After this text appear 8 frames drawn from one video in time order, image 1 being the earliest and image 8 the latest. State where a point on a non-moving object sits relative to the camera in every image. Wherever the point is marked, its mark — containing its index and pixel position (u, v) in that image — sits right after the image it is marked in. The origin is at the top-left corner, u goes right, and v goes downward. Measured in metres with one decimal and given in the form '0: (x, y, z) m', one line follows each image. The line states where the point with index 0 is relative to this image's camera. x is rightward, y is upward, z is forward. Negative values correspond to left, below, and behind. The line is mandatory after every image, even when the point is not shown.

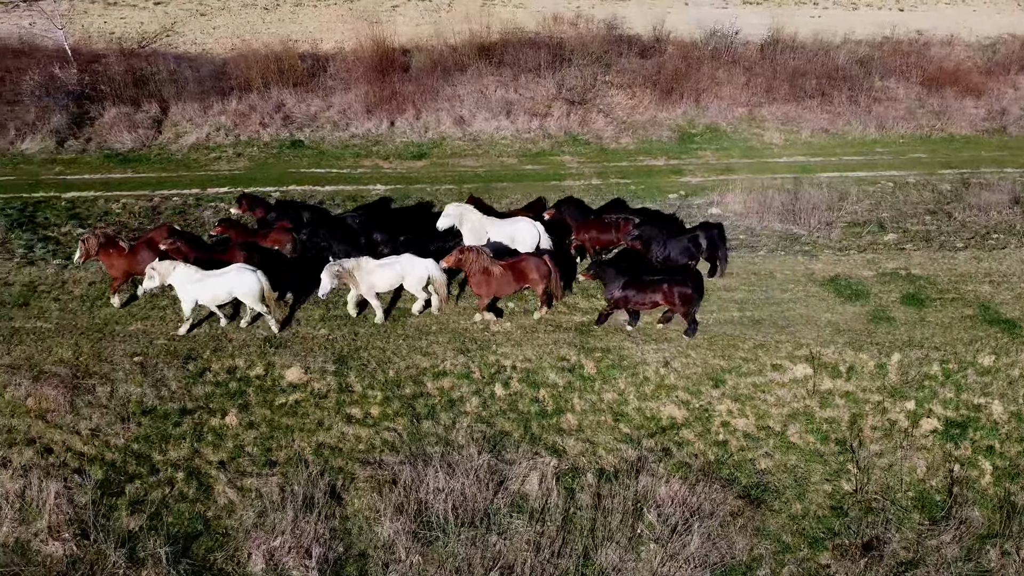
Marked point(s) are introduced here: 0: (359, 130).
0: (-1.9, +1.9, +14.2) m
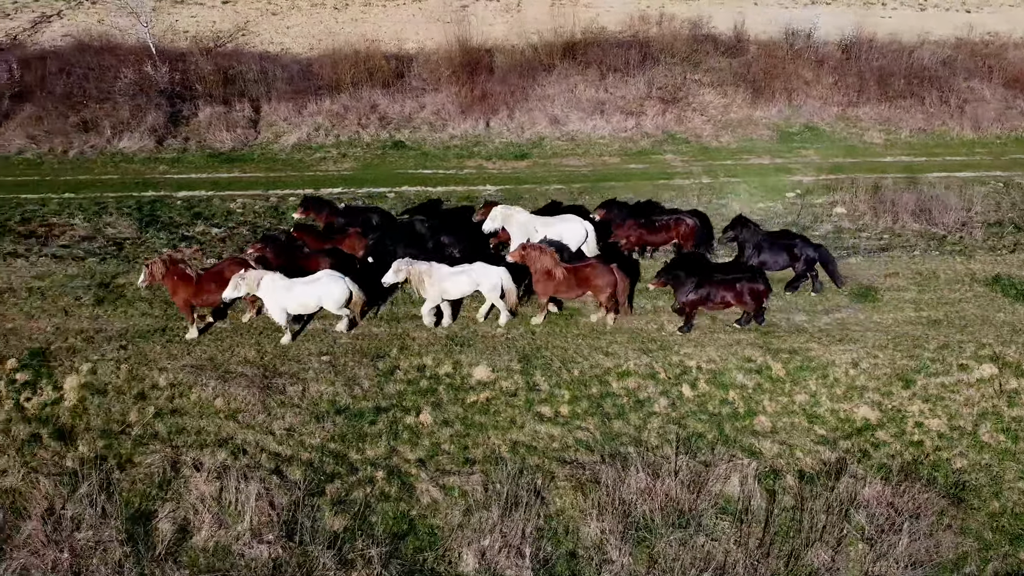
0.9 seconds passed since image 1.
0: (-0.7, +1.9, +14.1) m
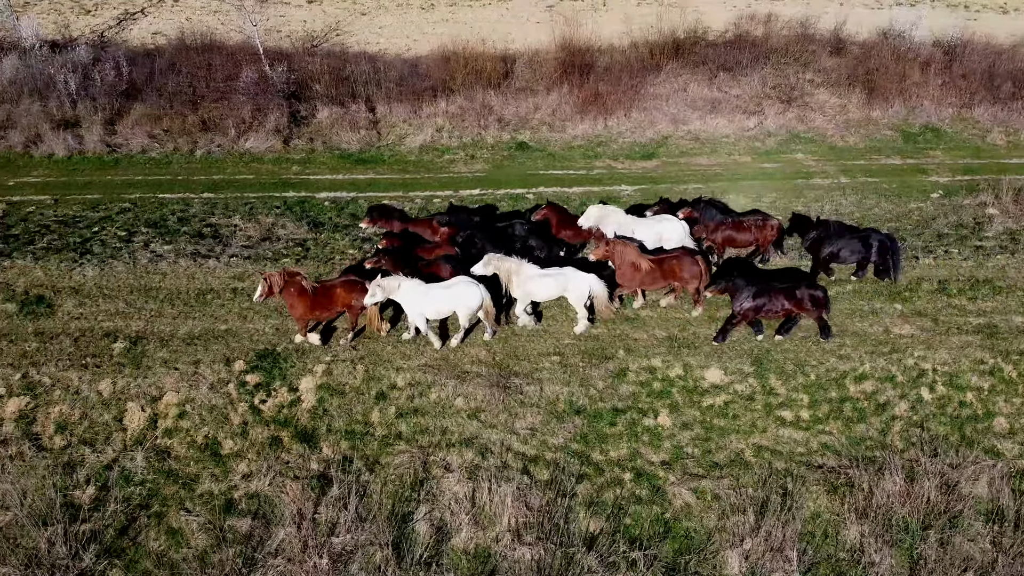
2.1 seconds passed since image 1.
0: (+0.8, +1.8, +14.0) m
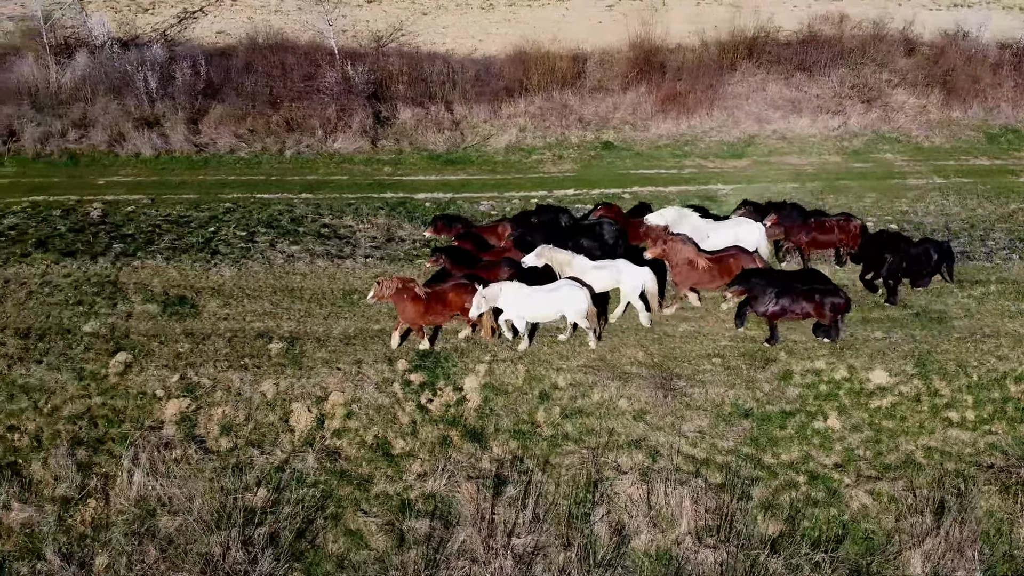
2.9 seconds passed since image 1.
0: (+1.7, +1.8, +14.0) m
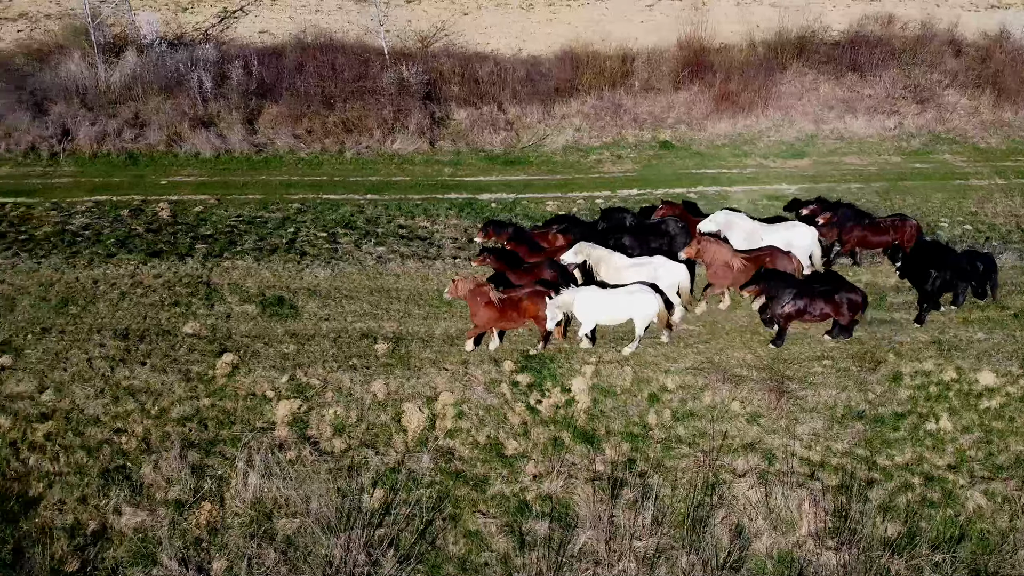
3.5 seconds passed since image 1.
0: (+2.4, +1.8, +14.0) m
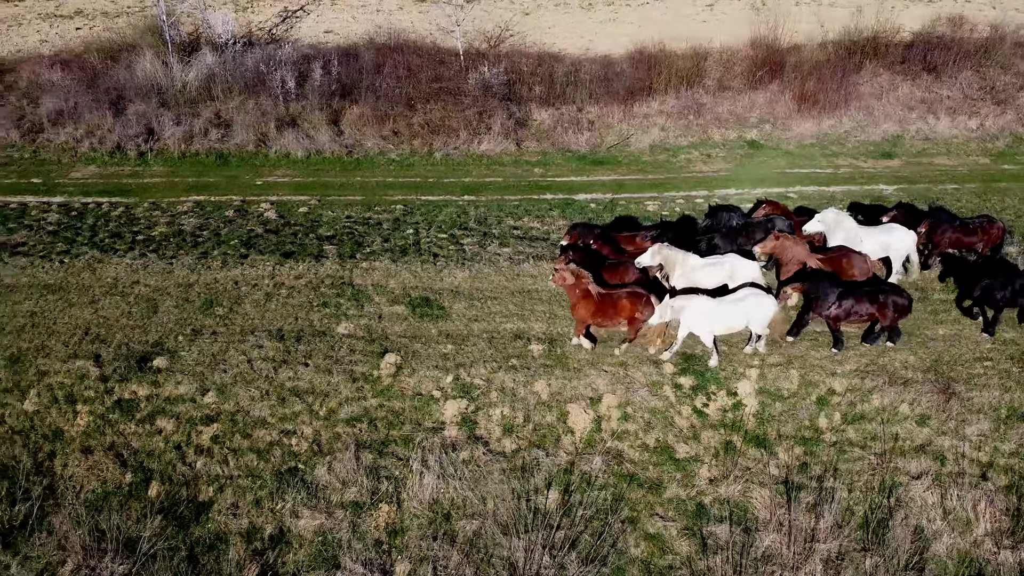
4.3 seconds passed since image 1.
0: (+3.4, +1.8, +14.1) m
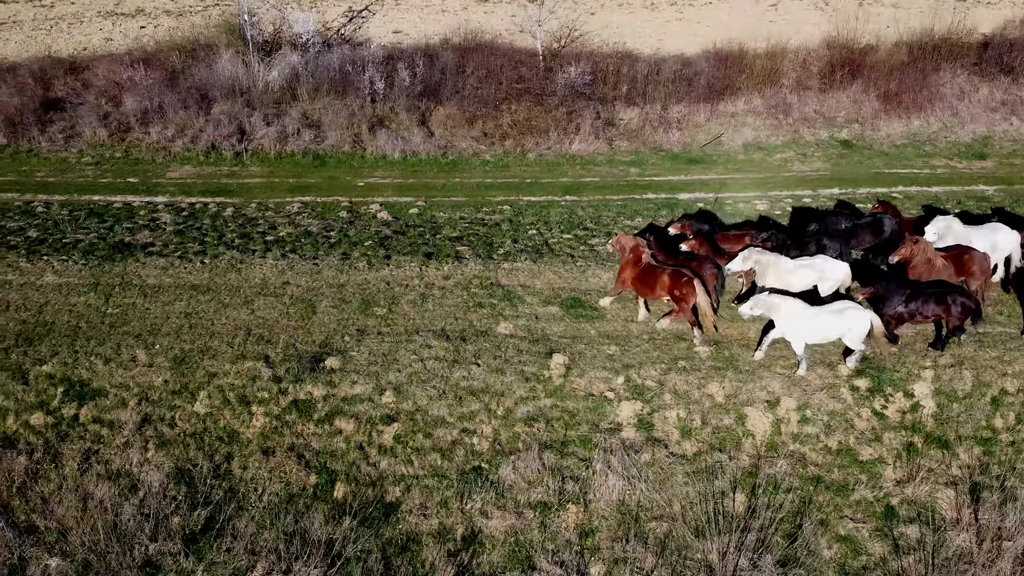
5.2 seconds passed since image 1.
0: (+4.5, +1.8, +14.1) m
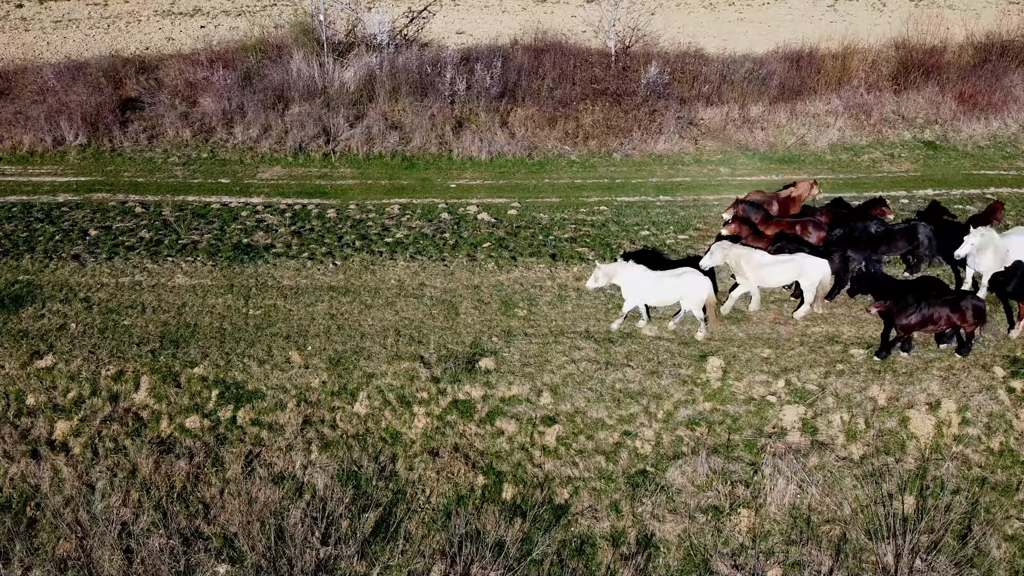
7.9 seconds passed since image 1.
0: (+5.4, +1.8, +14.2) m
